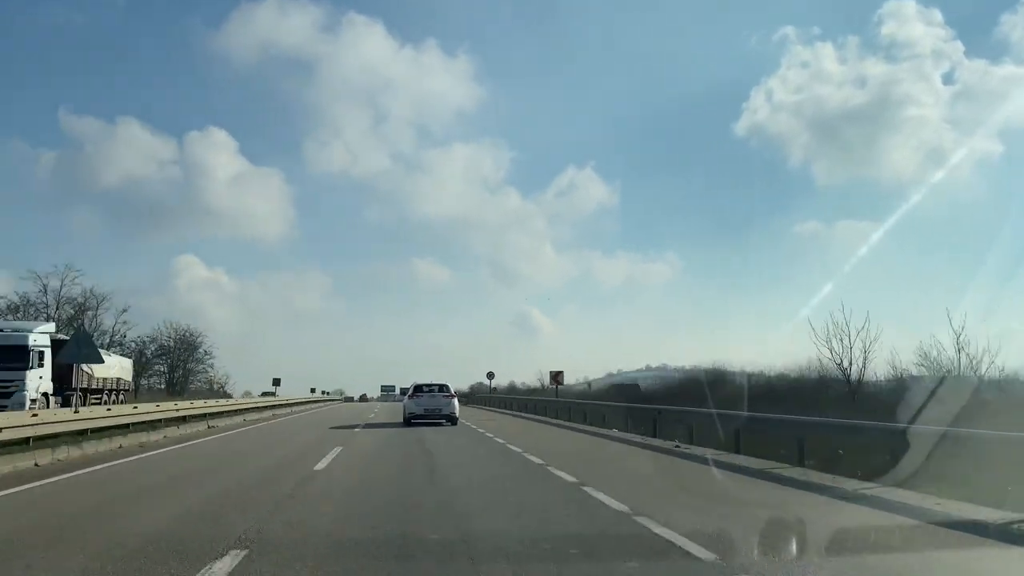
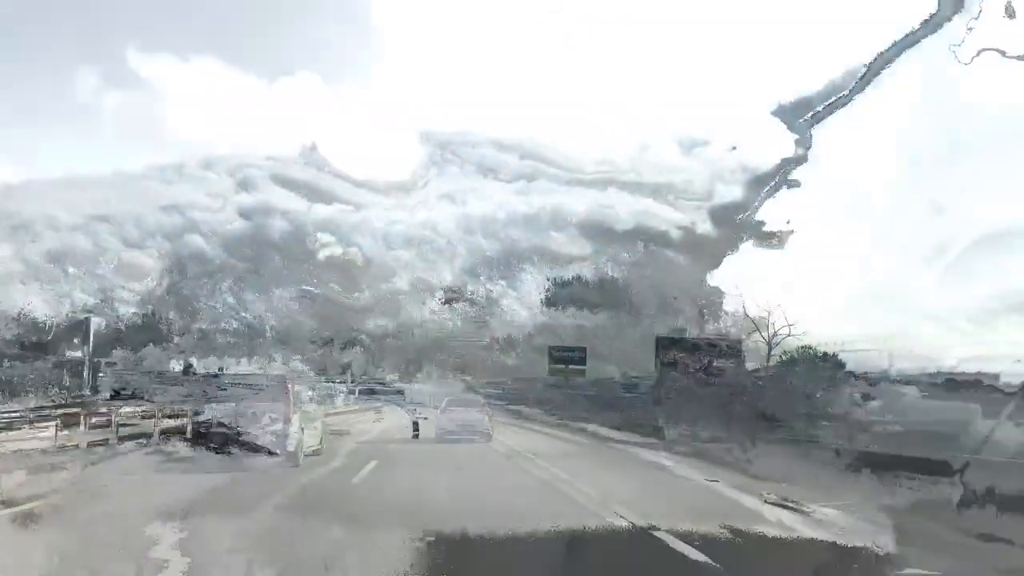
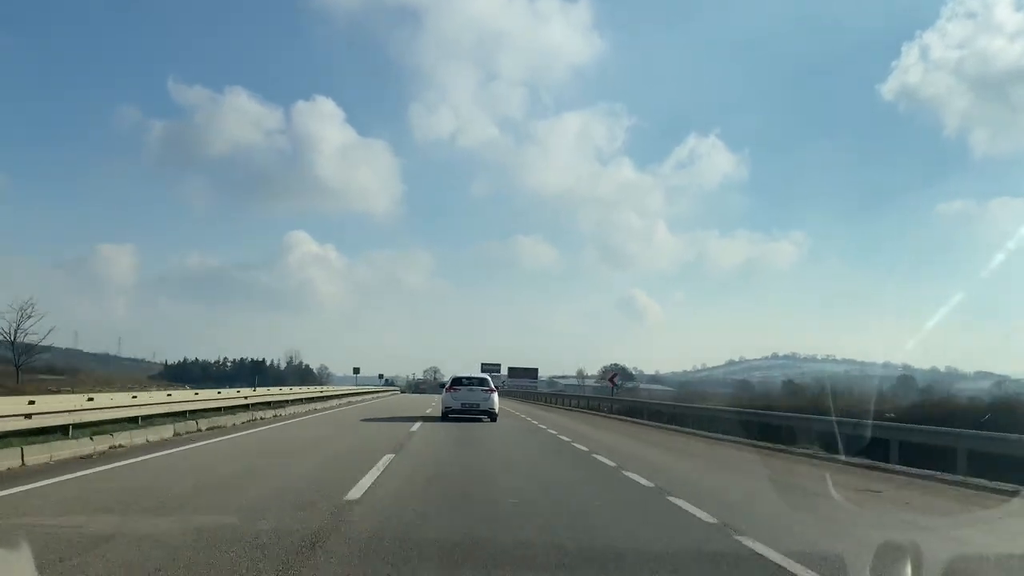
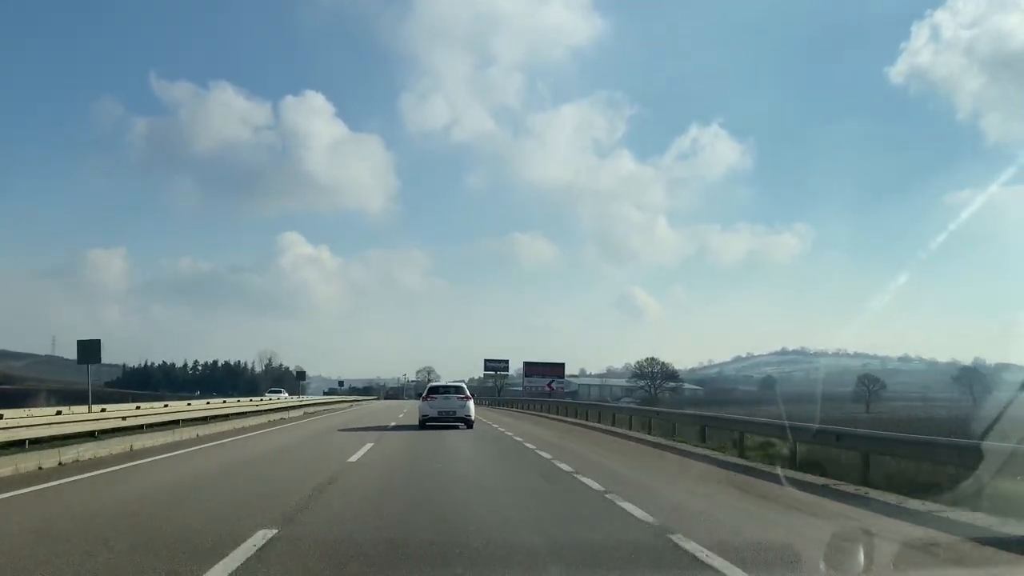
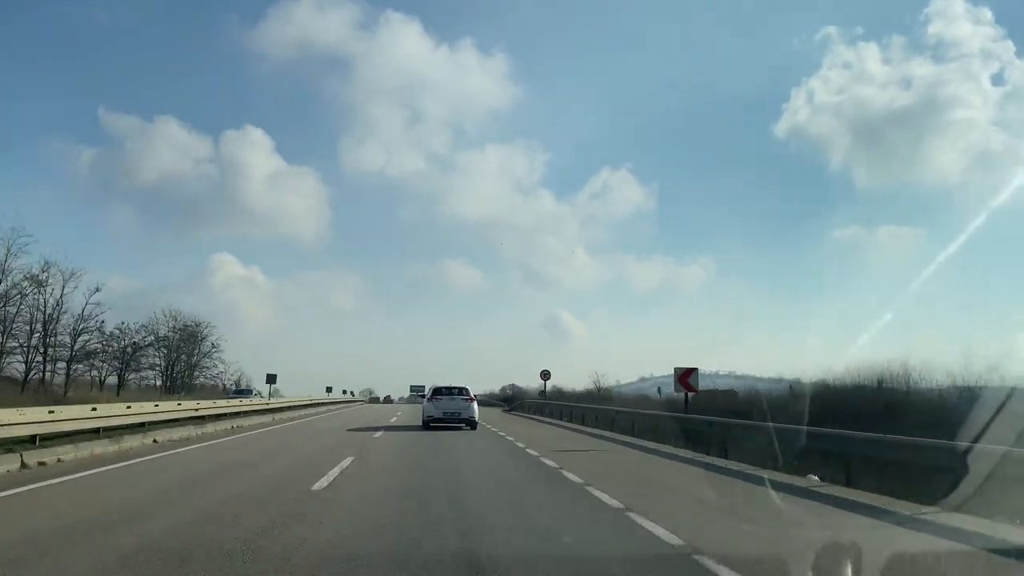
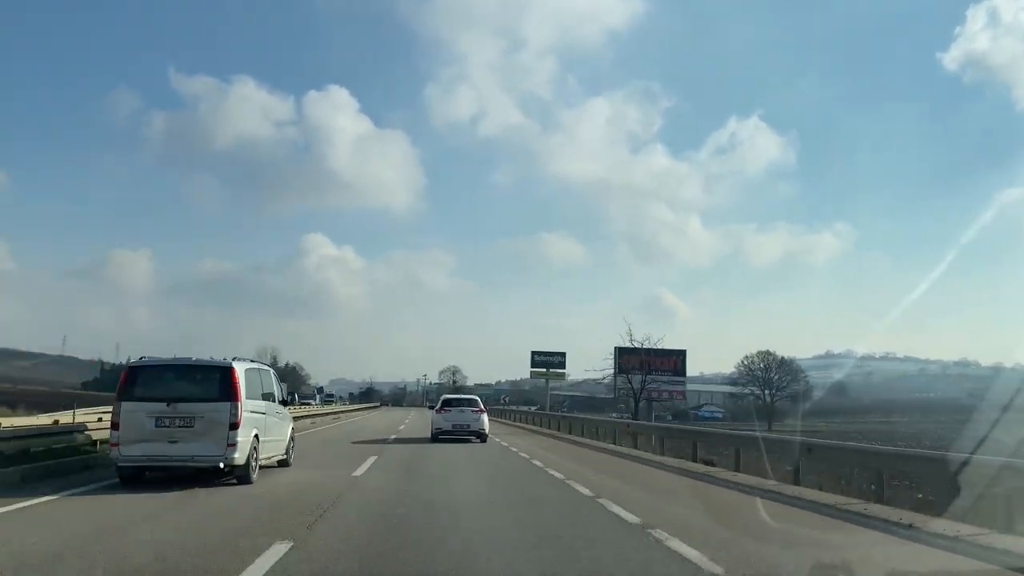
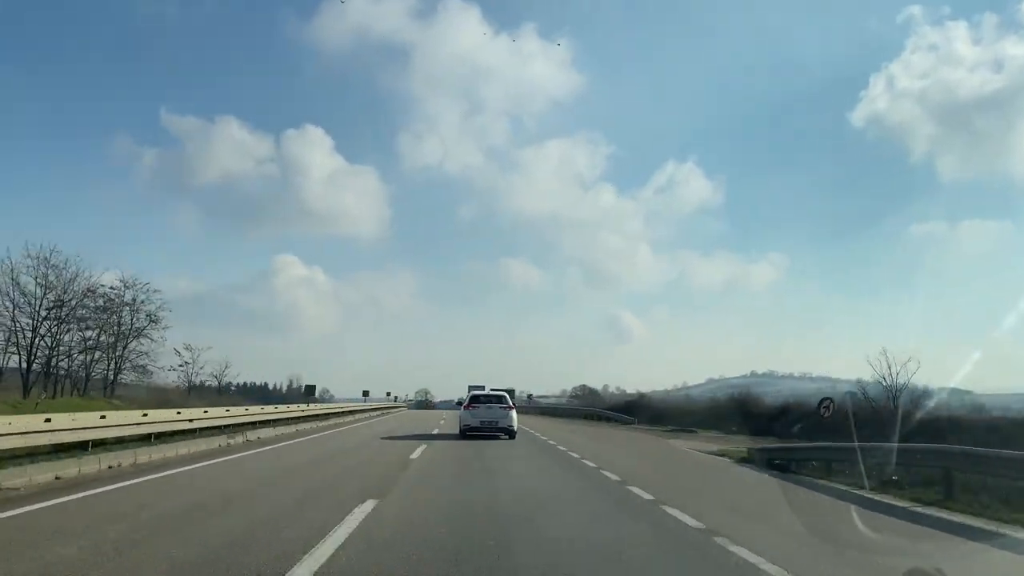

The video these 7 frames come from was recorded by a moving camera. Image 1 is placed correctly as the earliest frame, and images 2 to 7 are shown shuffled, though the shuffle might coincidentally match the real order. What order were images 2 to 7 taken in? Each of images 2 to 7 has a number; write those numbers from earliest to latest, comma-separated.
5, 7, 3, 4, 6, 2
